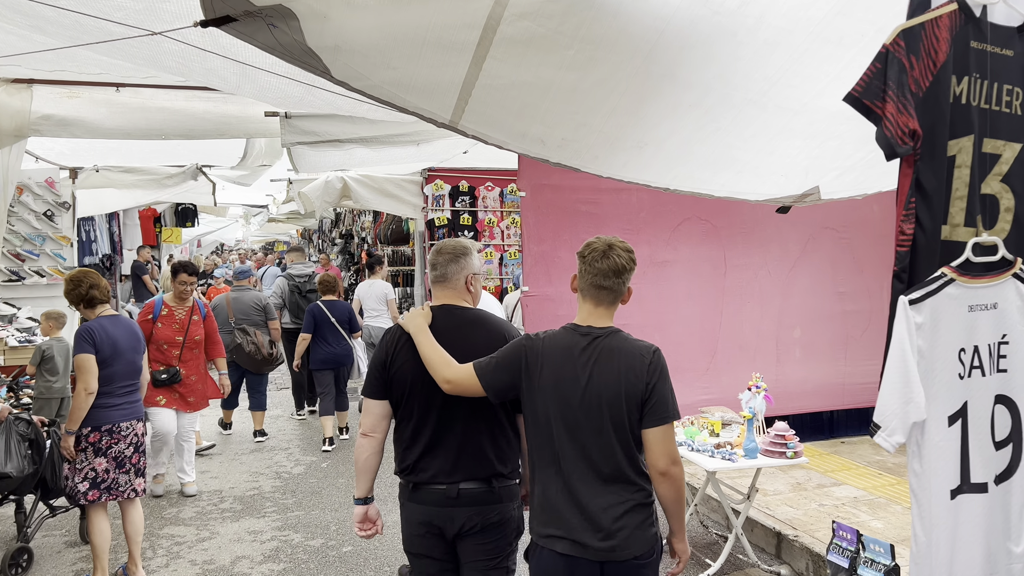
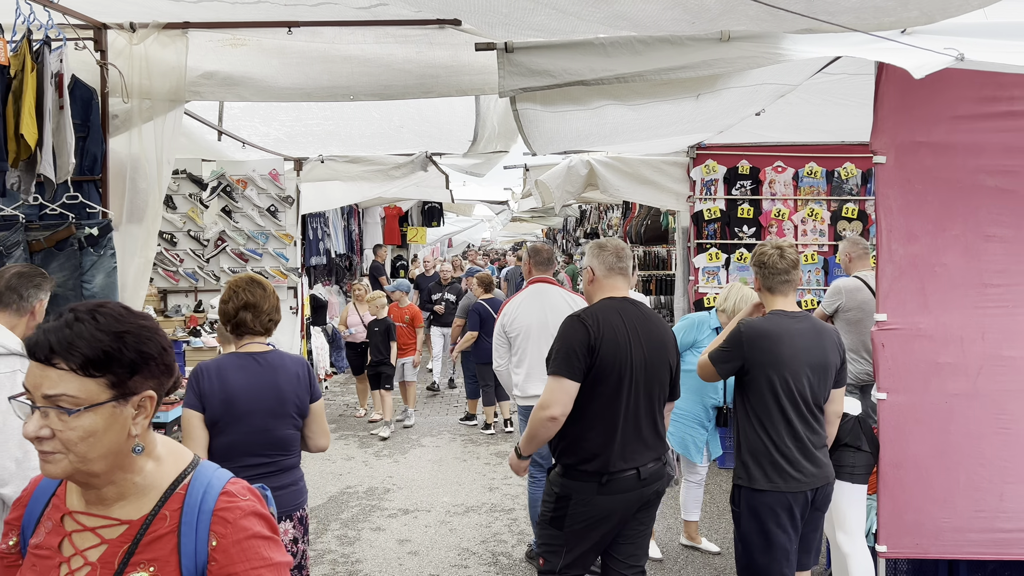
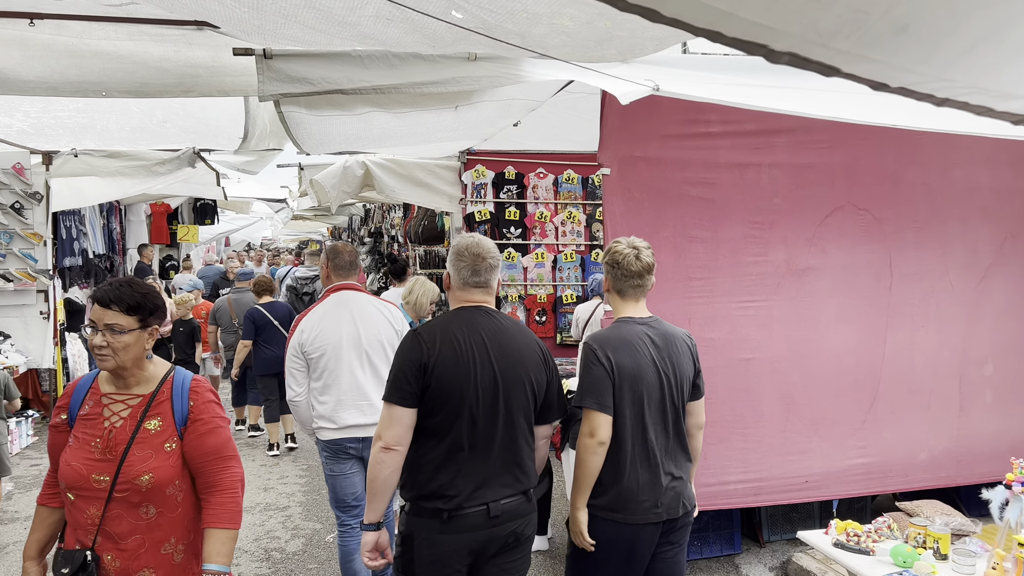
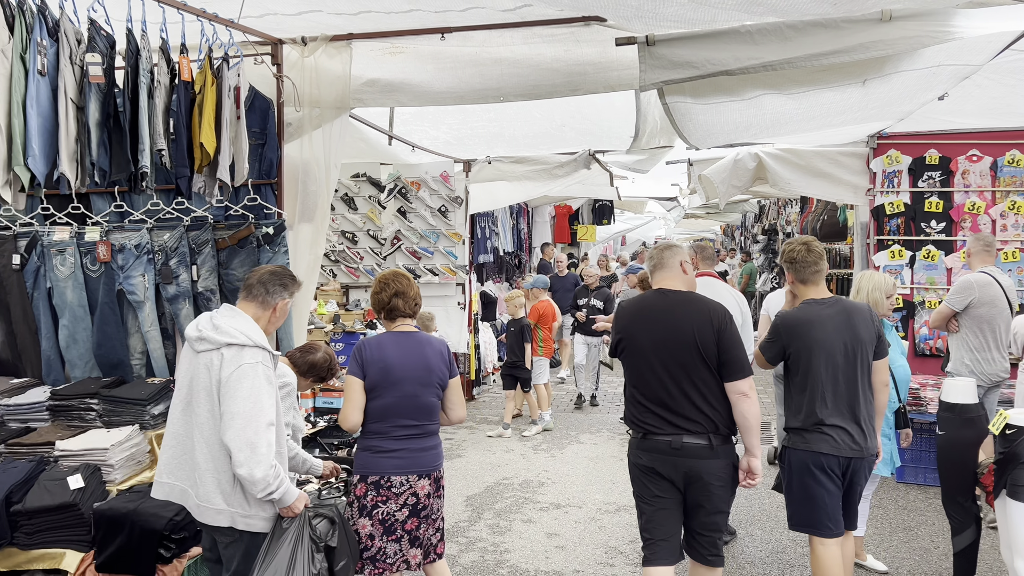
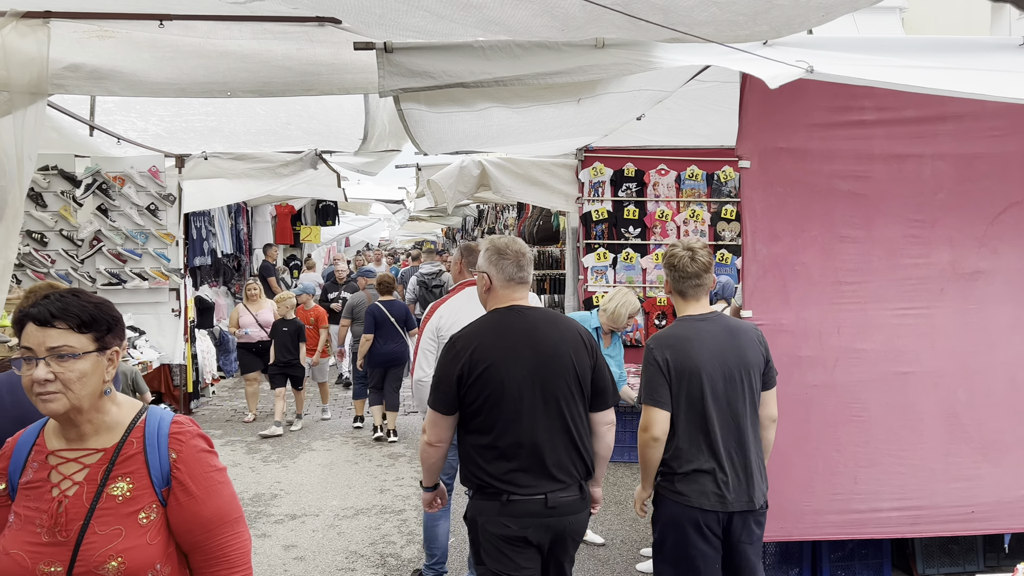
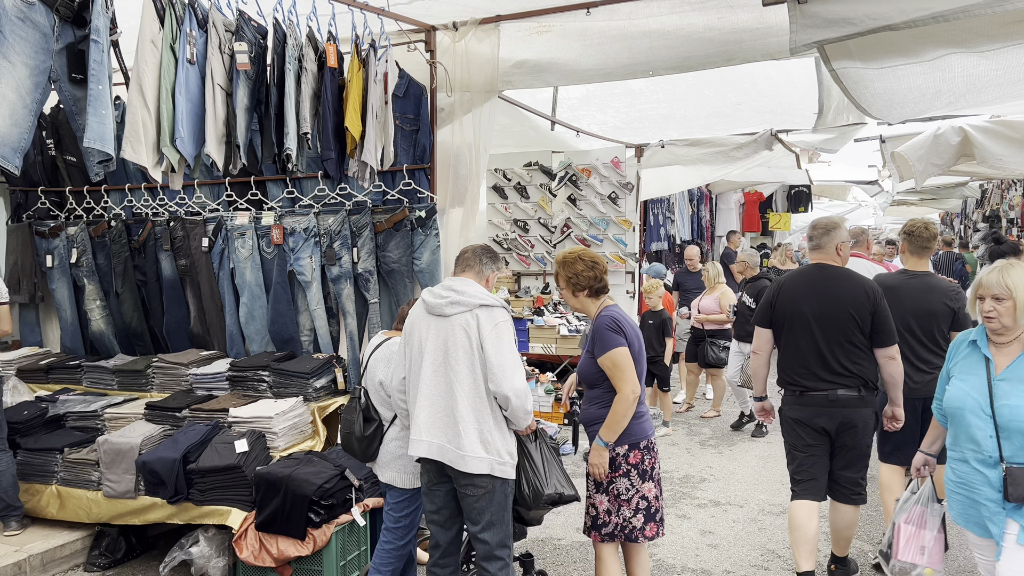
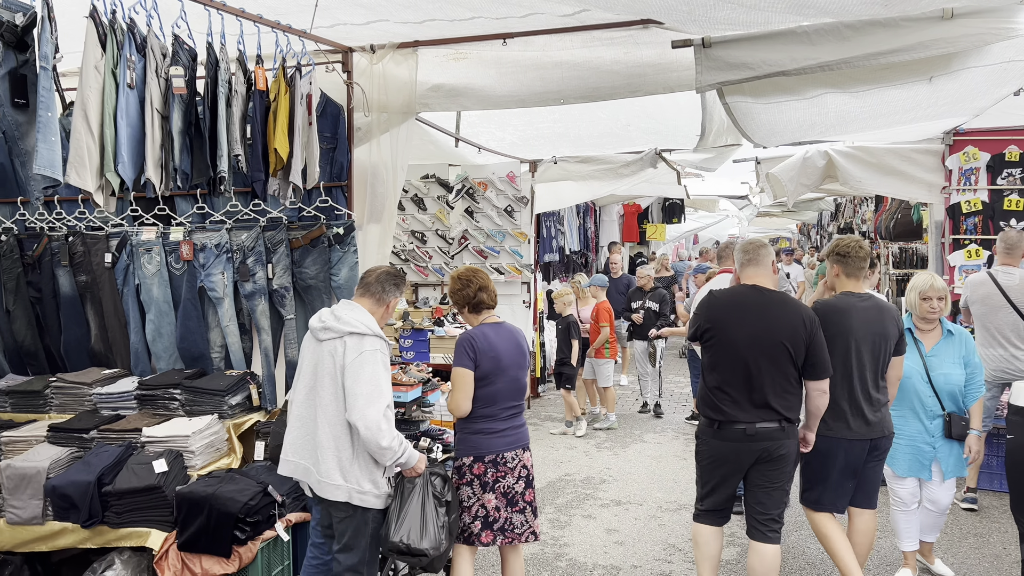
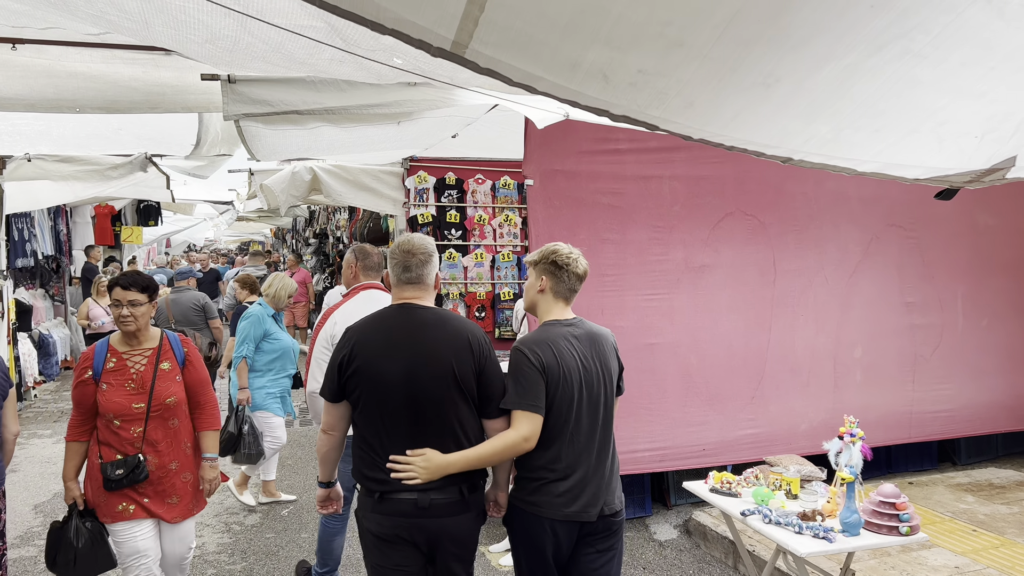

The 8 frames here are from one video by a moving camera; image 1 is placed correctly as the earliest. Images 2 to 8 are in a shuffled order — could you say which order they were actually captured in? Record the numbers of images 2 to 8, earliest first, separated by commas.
8, 3, 5, 2, 4, 7, 6
